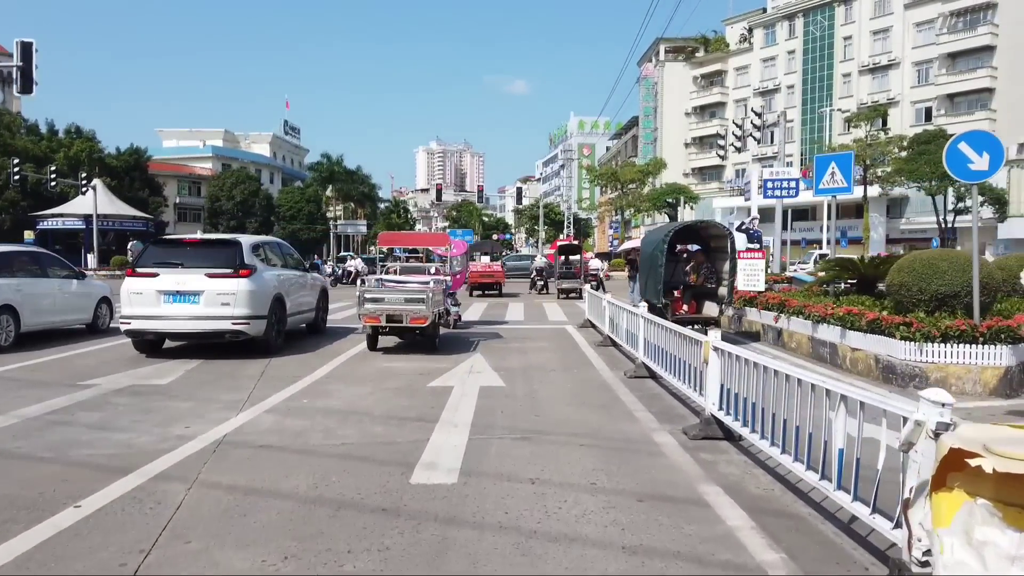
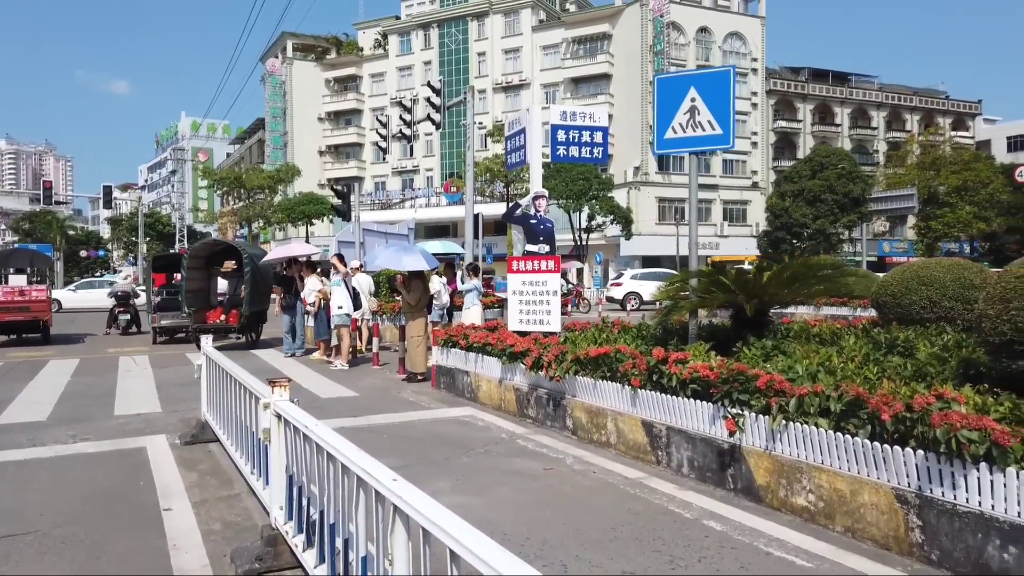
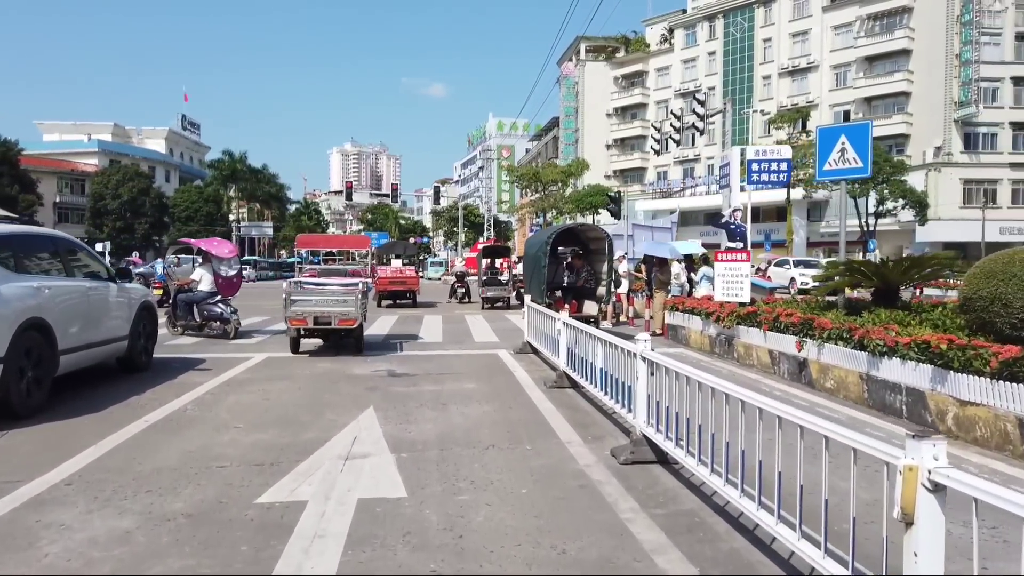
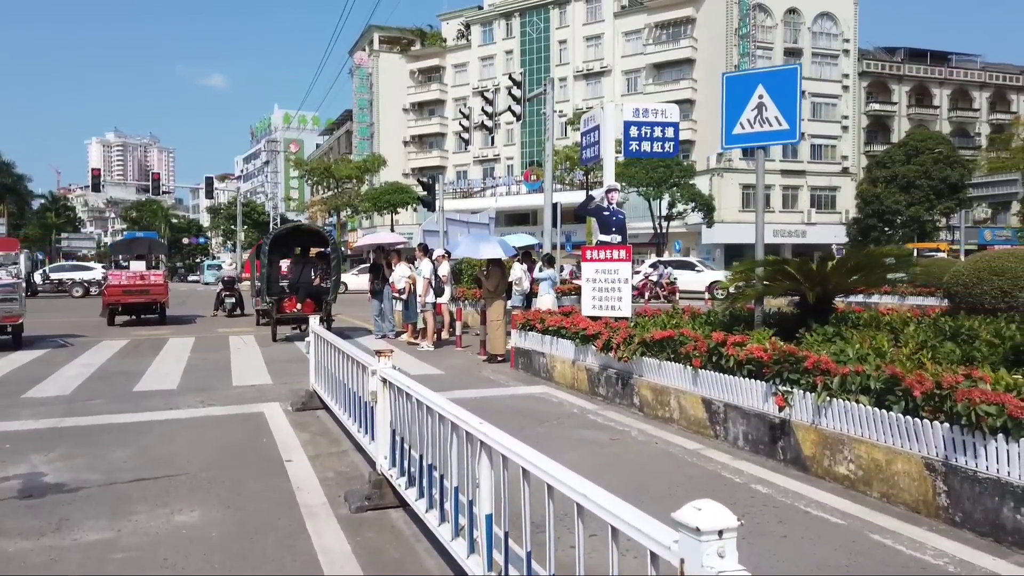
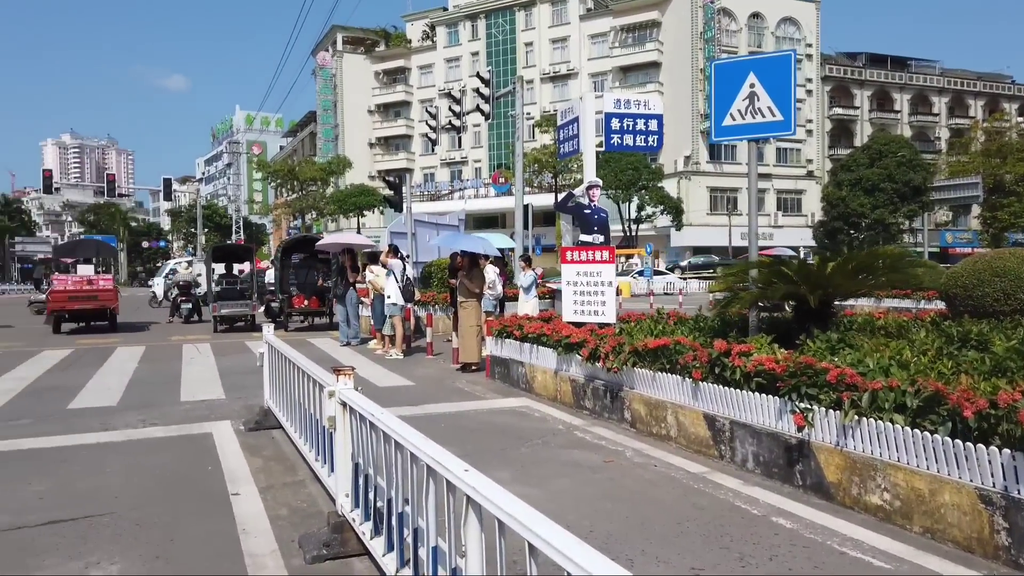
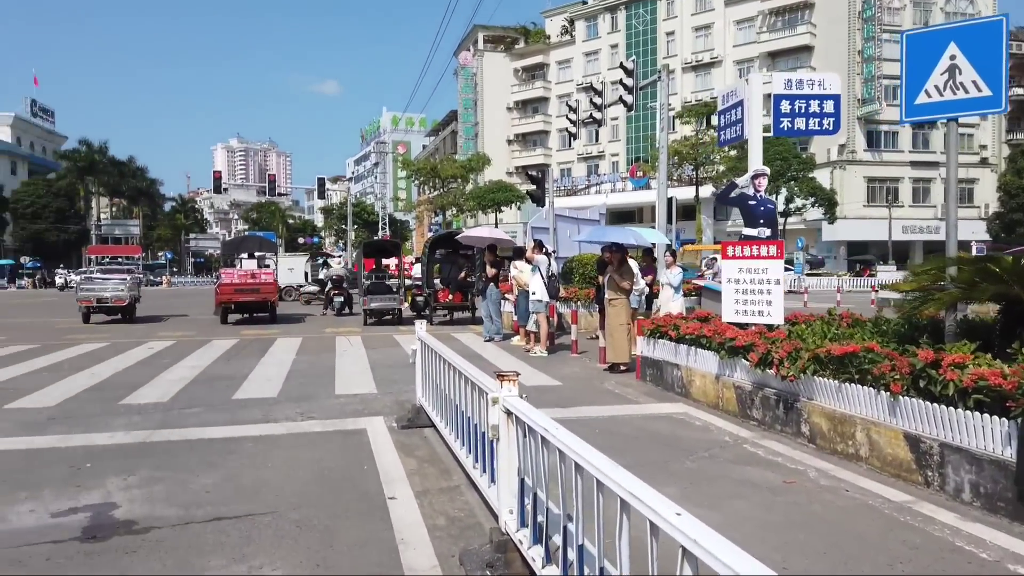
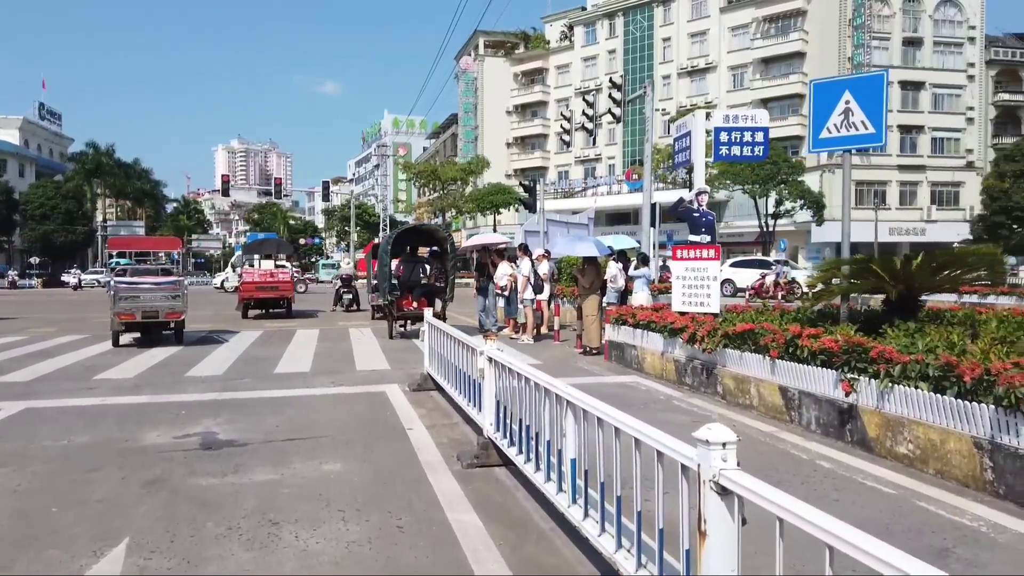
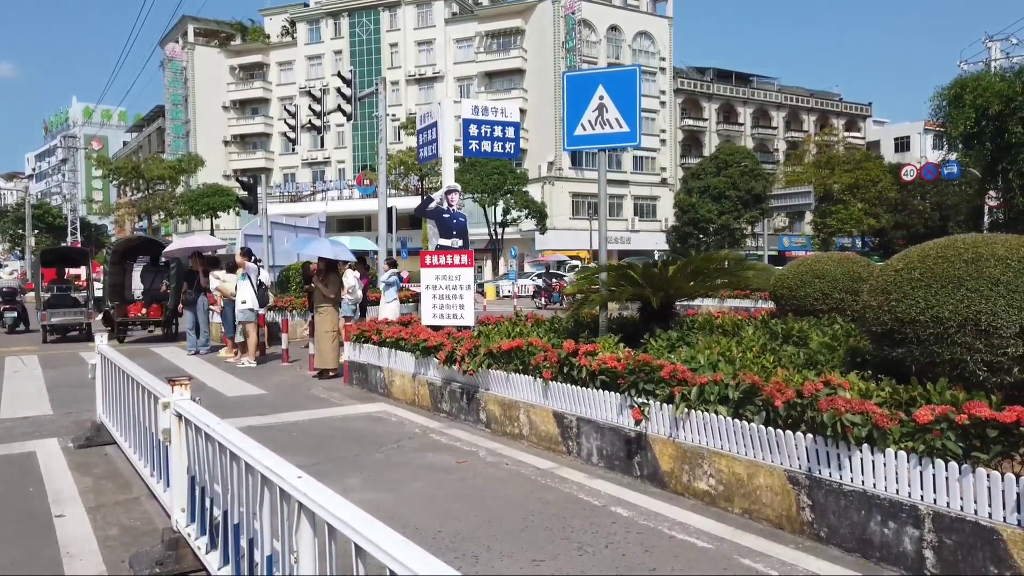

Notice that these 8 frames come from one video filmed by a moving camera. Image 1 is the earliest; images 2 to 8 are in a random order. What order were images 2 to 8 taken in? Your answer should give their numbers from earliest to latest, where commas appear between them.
3, 7, 4, 2, 8, 5, 6
